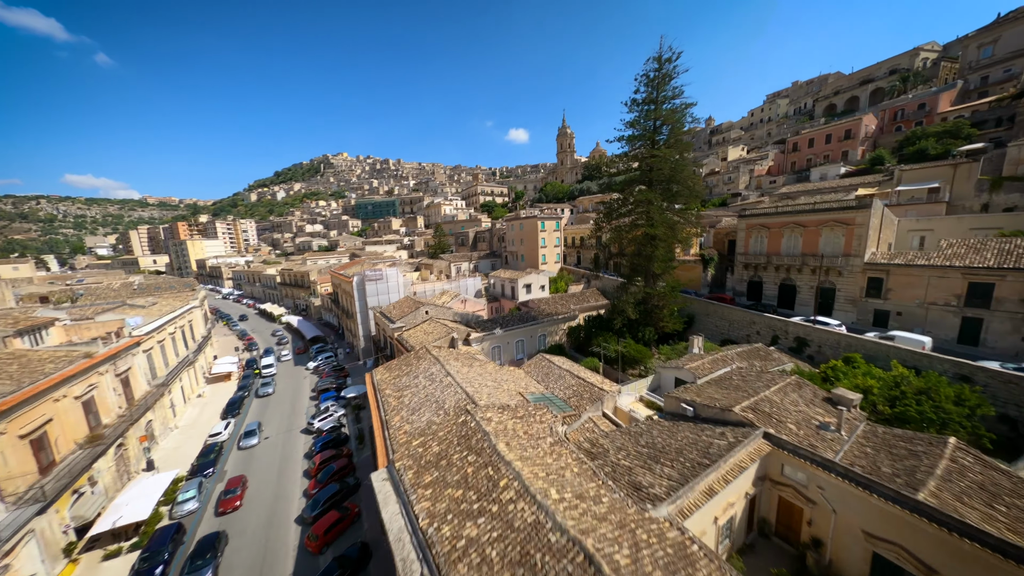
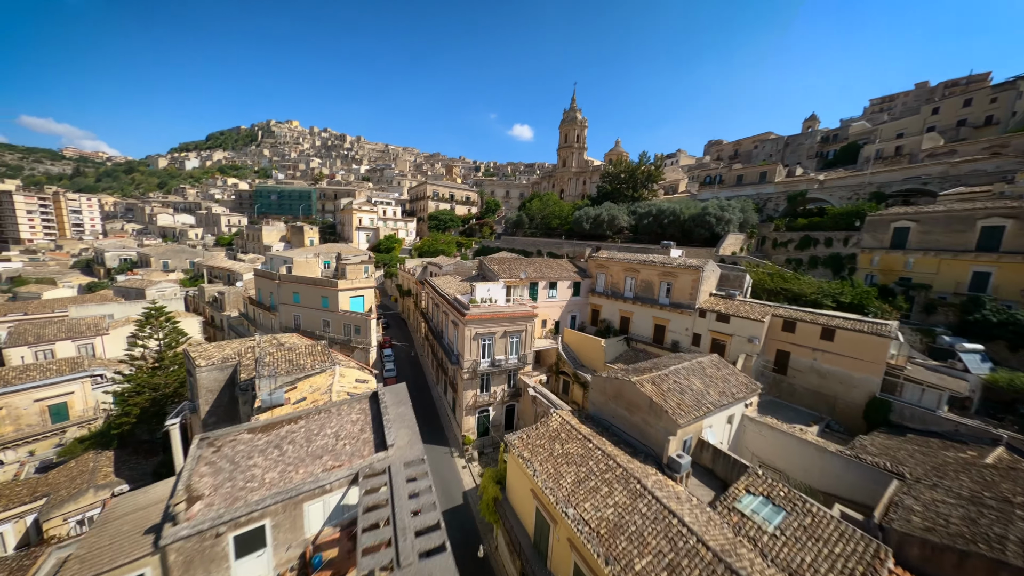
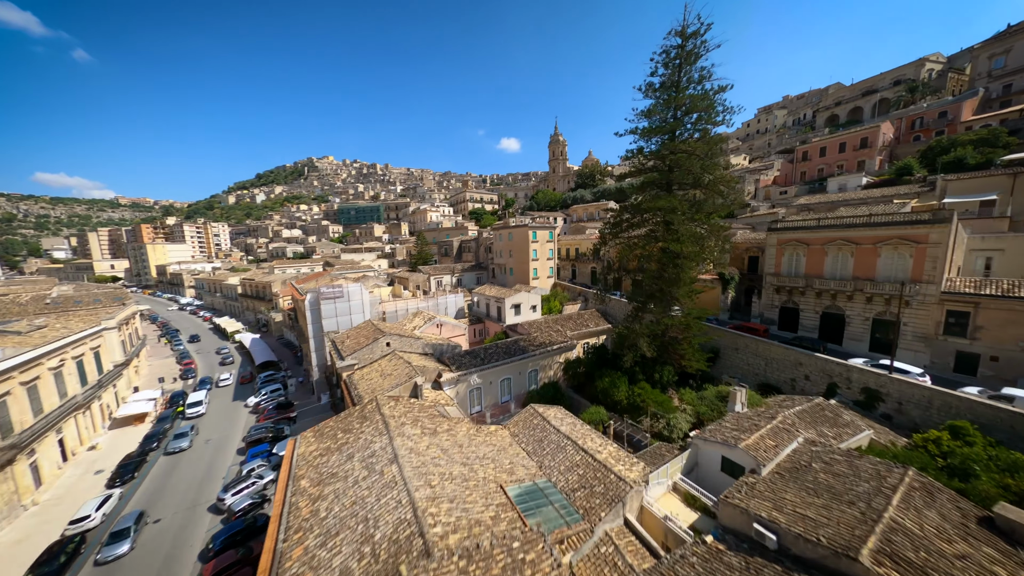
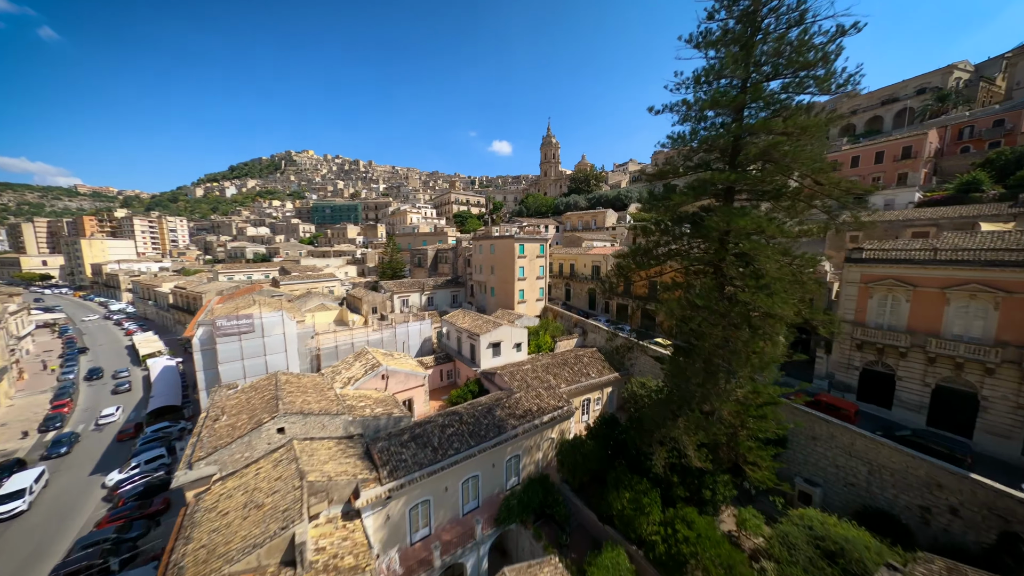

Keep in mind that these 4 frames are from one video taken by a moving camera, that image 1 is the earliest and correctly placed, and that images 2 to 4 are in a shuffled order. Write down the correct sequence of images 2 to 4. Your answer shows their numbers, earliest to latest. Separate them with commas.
3, 4, 2
